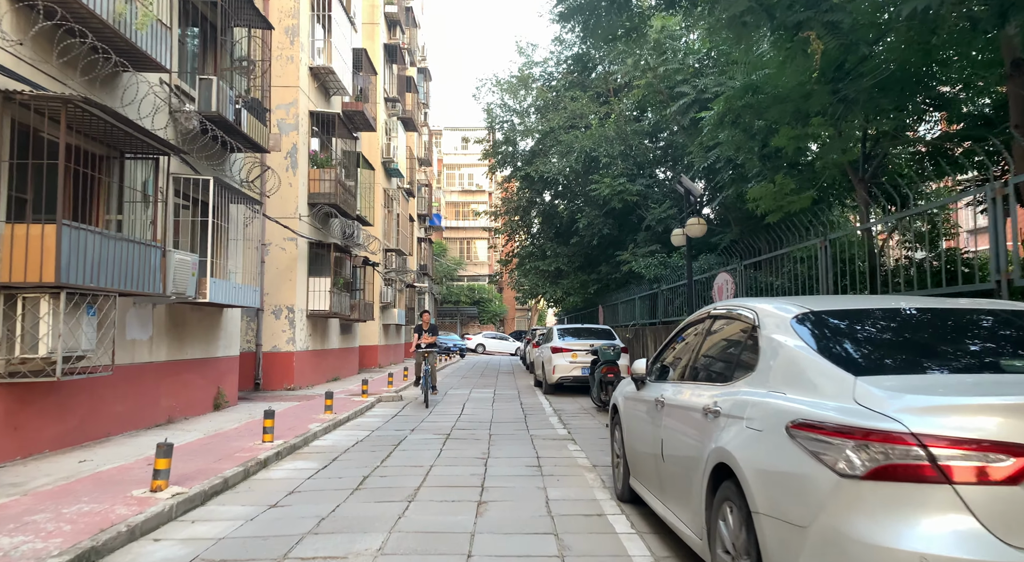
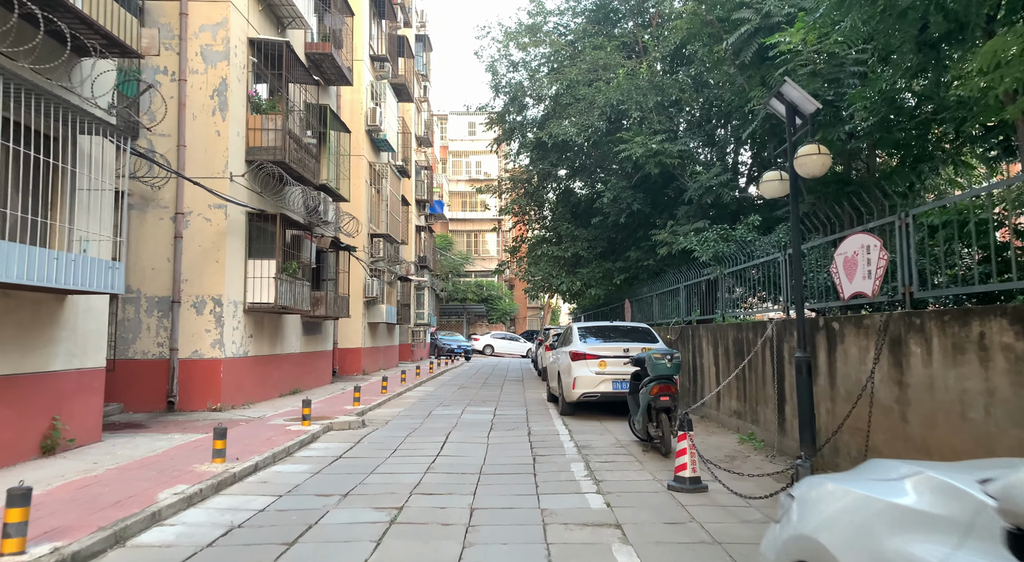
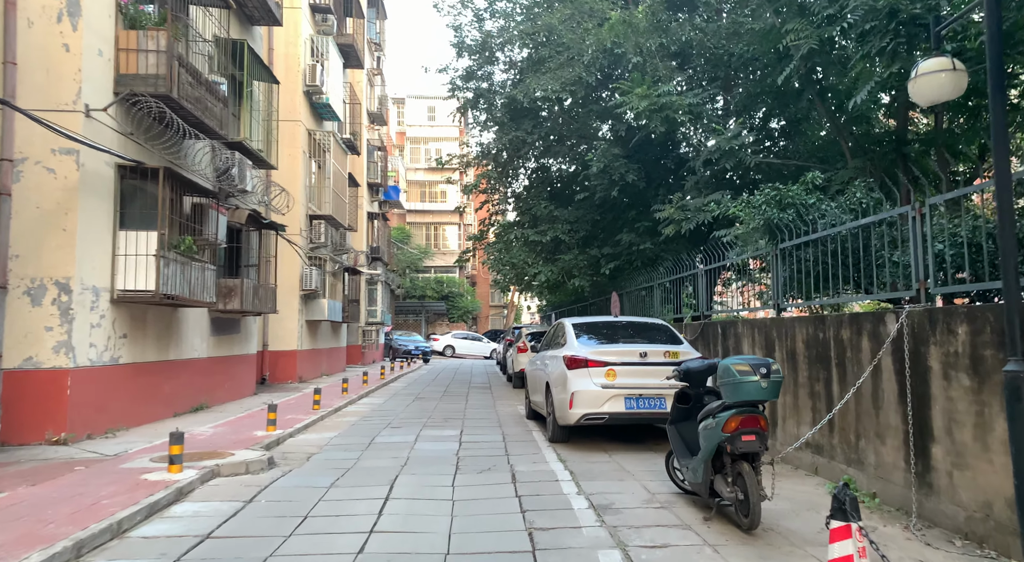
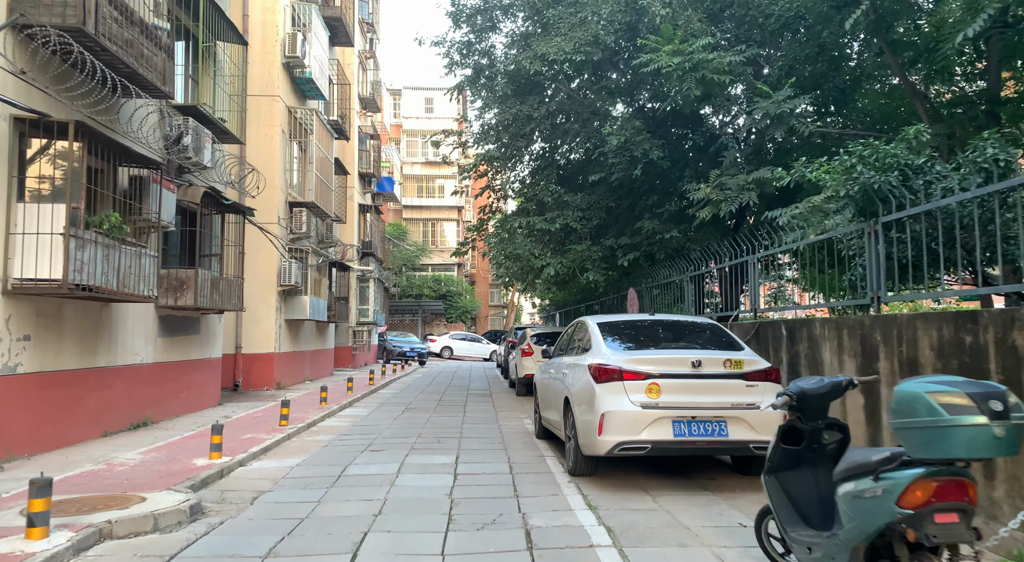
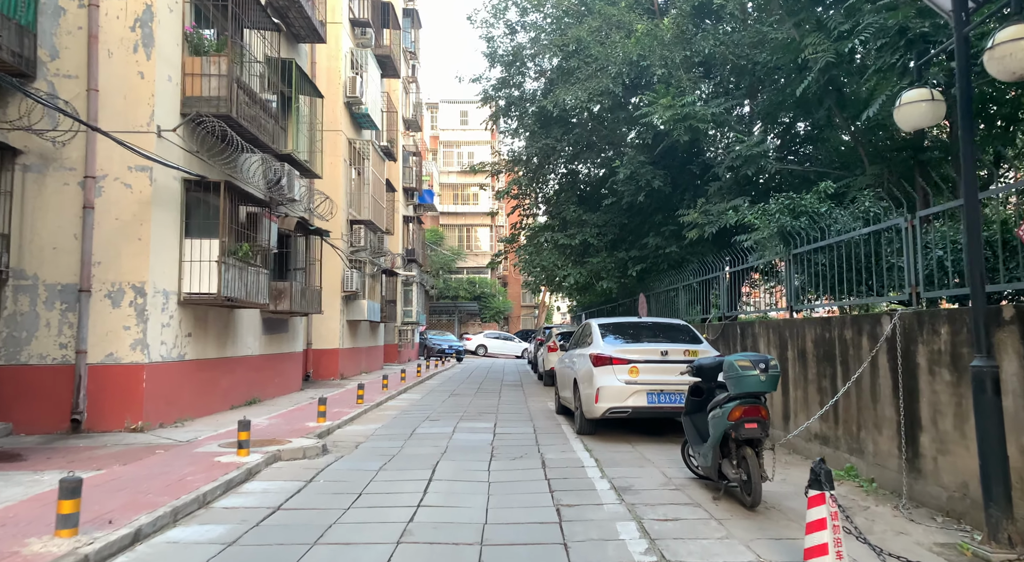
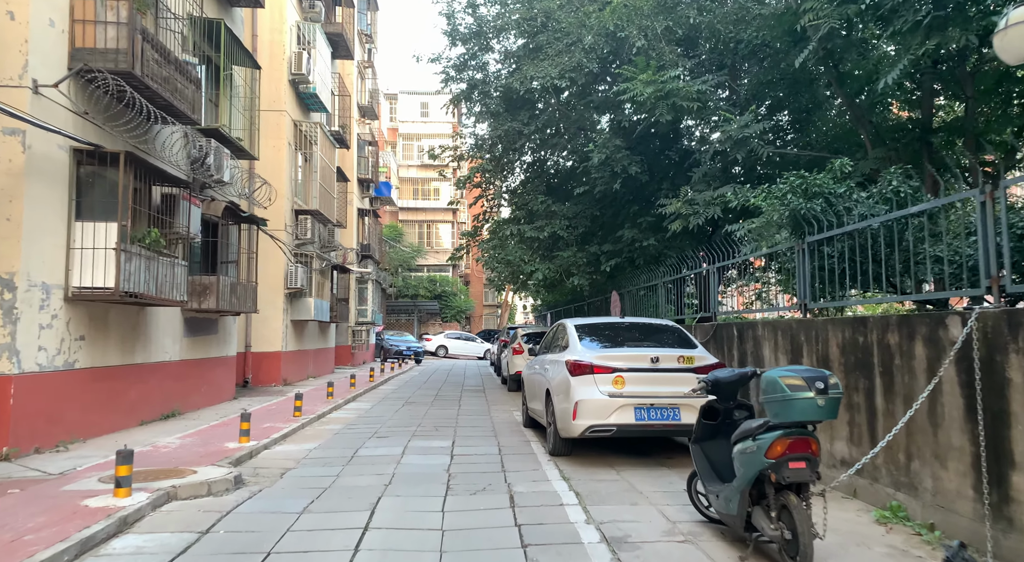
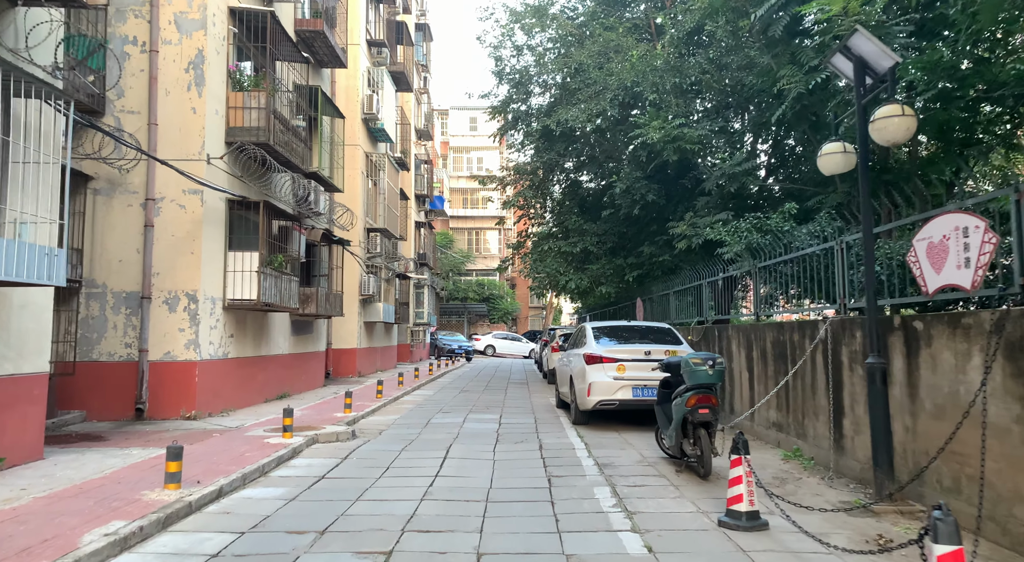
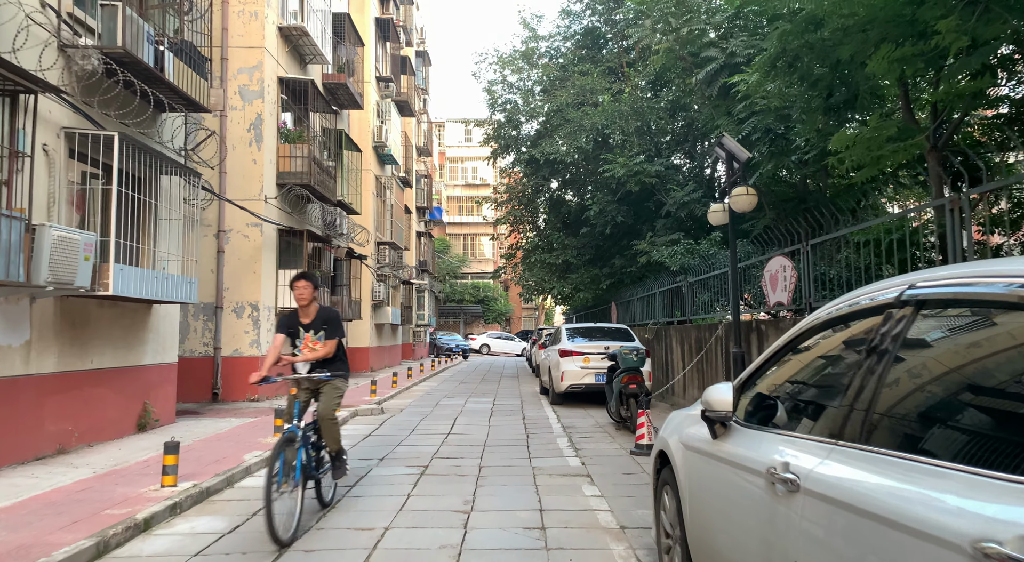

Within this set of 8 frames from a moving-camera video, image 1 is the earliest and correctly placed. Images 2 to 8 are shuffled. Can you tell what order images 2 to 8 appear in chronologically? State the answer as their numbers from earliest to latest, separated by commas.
8, 2, 7, 5, 3, 6, 4
